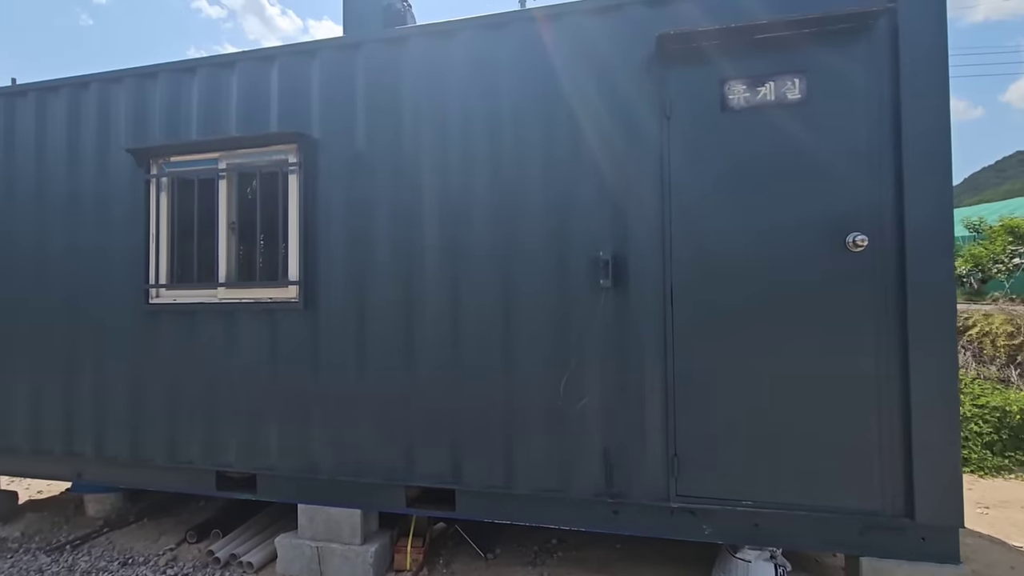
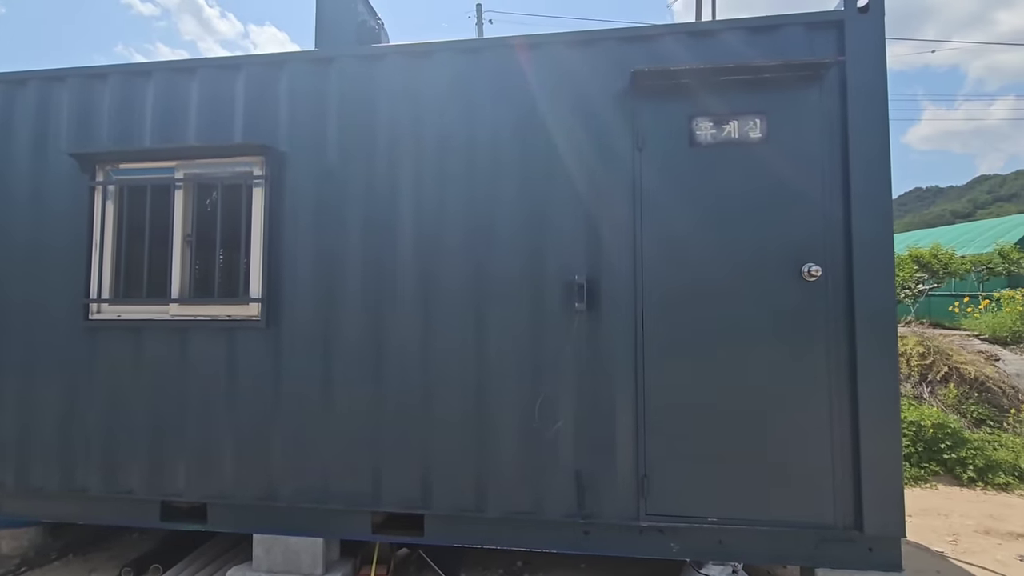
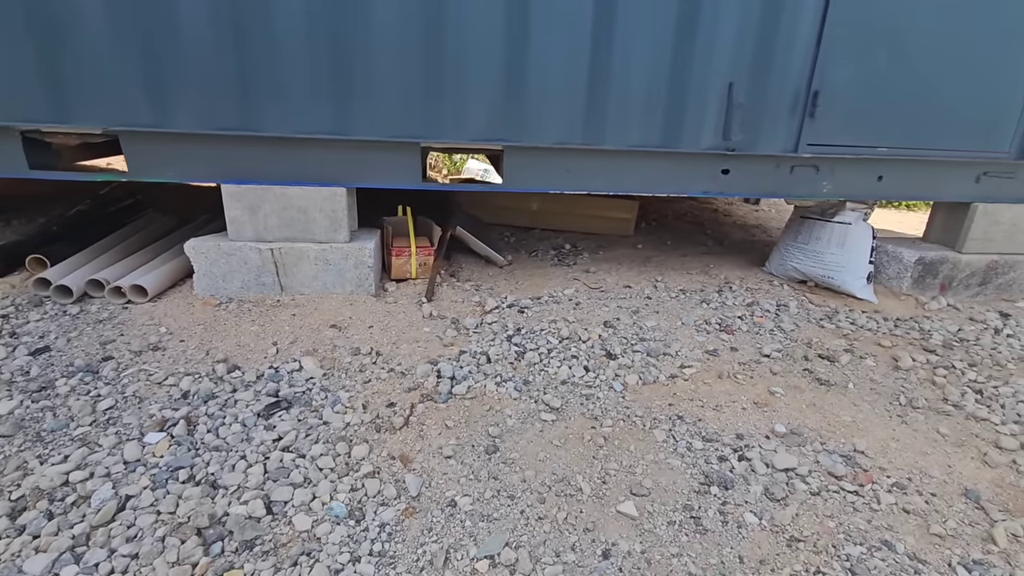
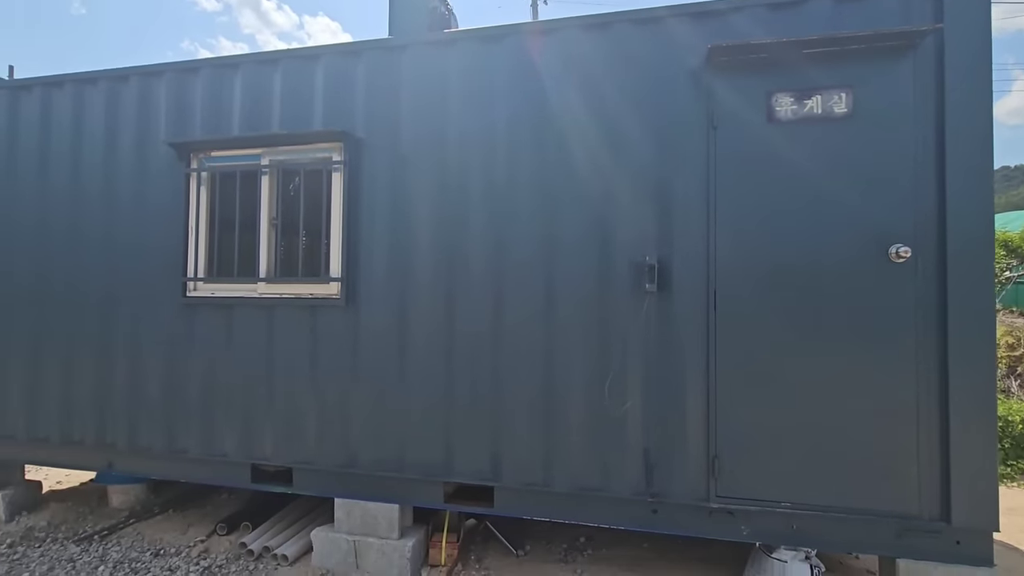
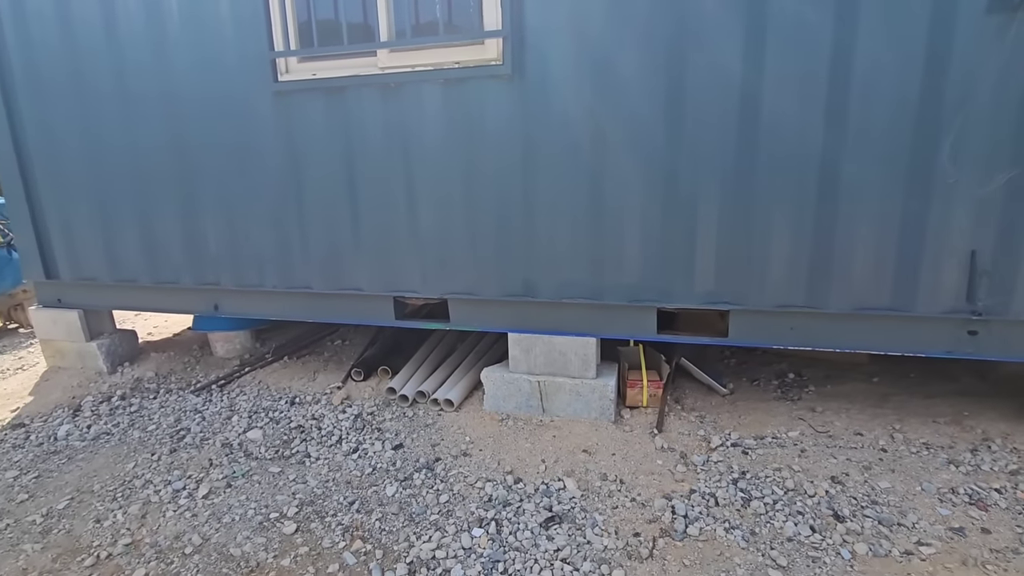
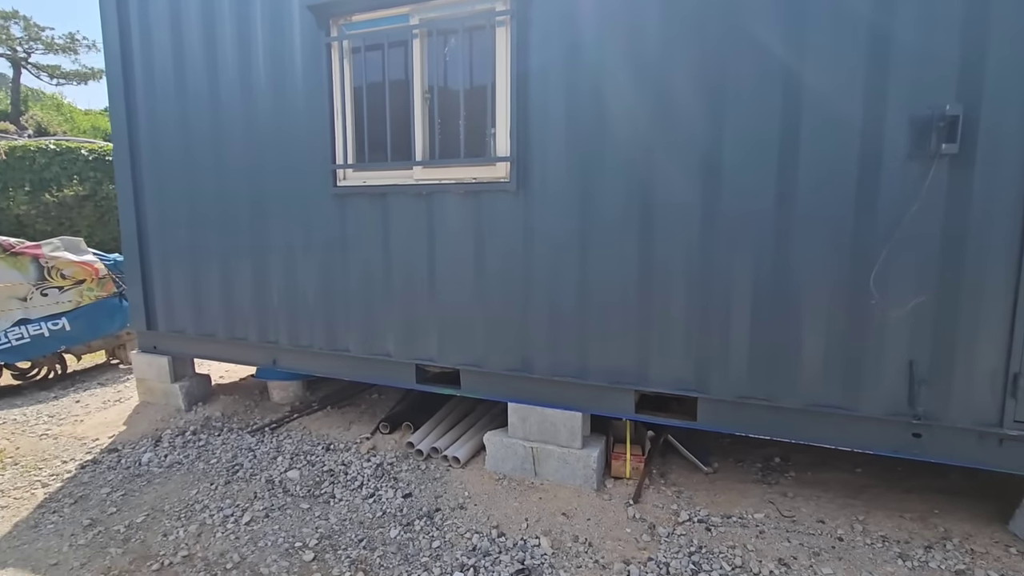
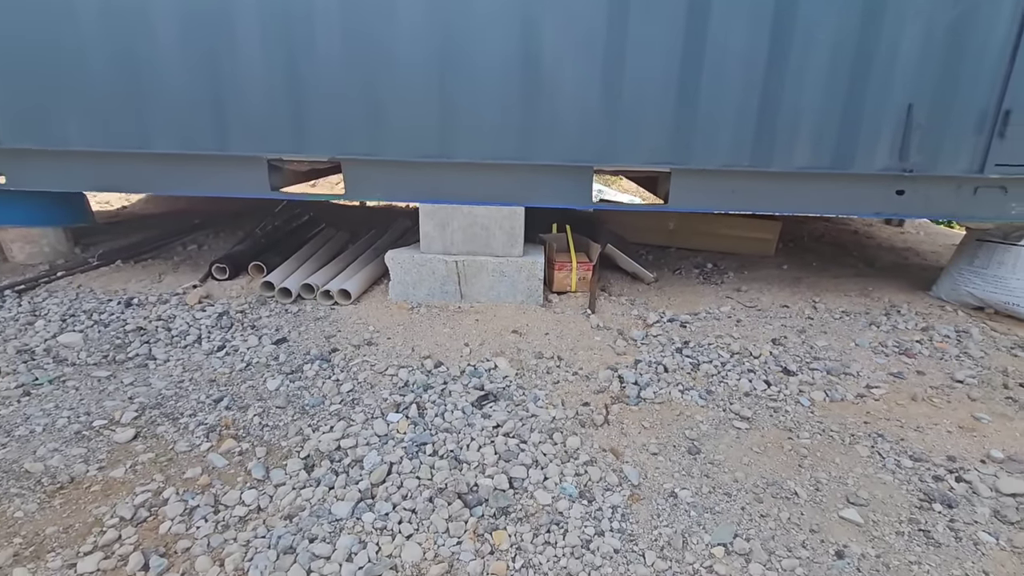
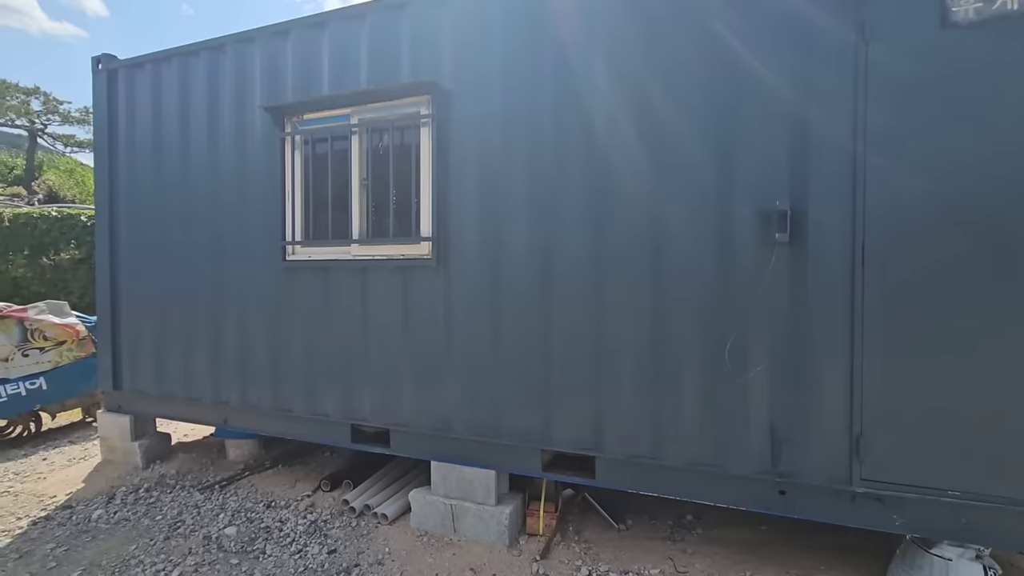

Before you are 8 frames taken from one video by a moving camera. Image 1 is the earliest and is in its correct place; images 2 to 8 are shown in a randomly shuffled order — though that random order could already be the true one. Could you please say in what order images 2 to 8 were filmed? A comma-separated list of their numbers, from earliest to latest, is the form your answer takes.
2, 4, 8, 6, 5, 7, 3
